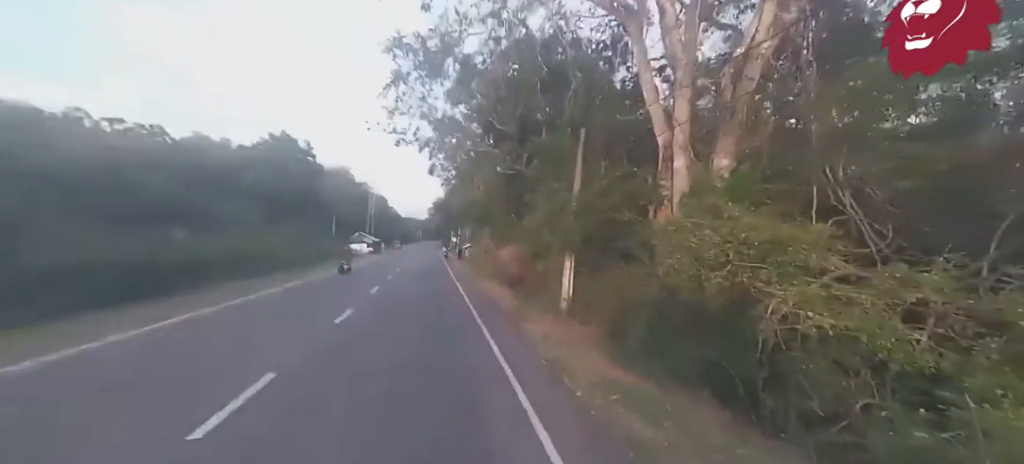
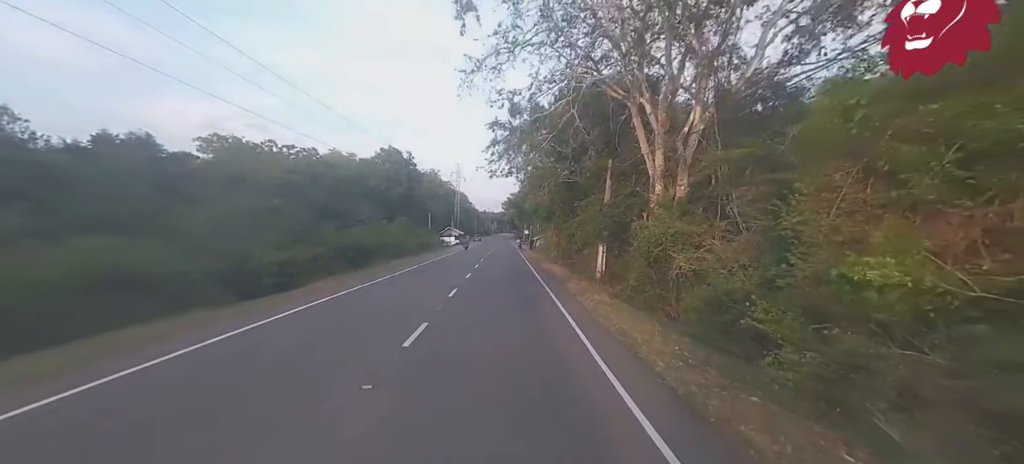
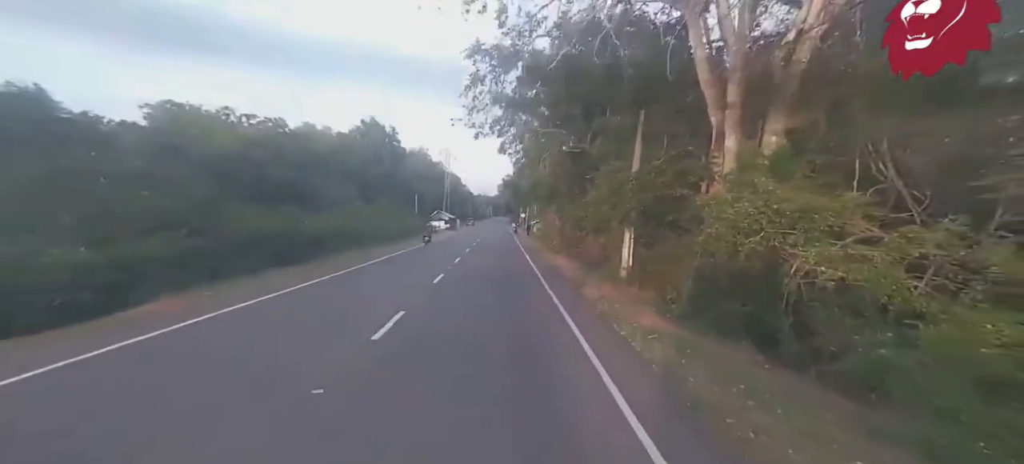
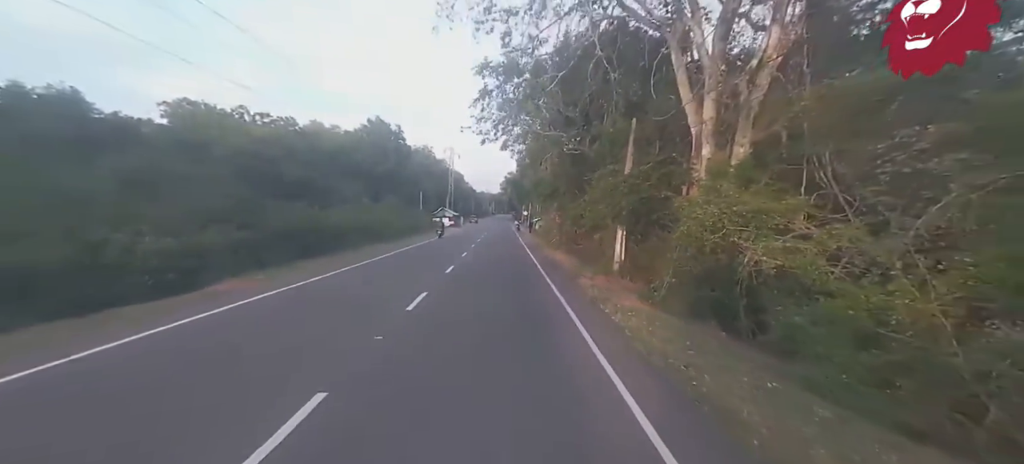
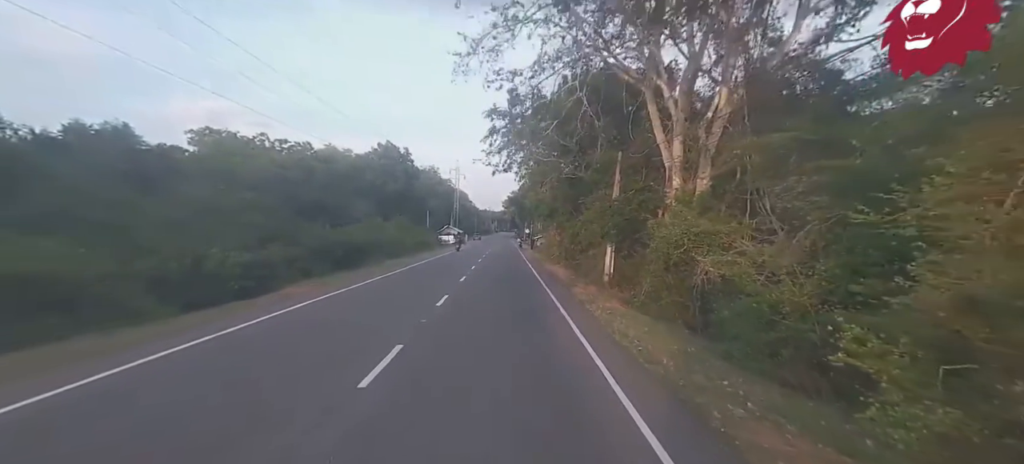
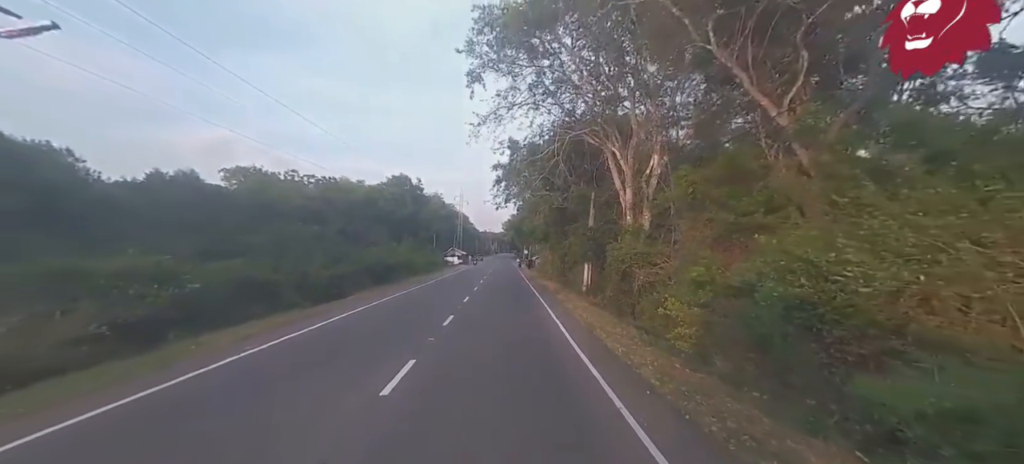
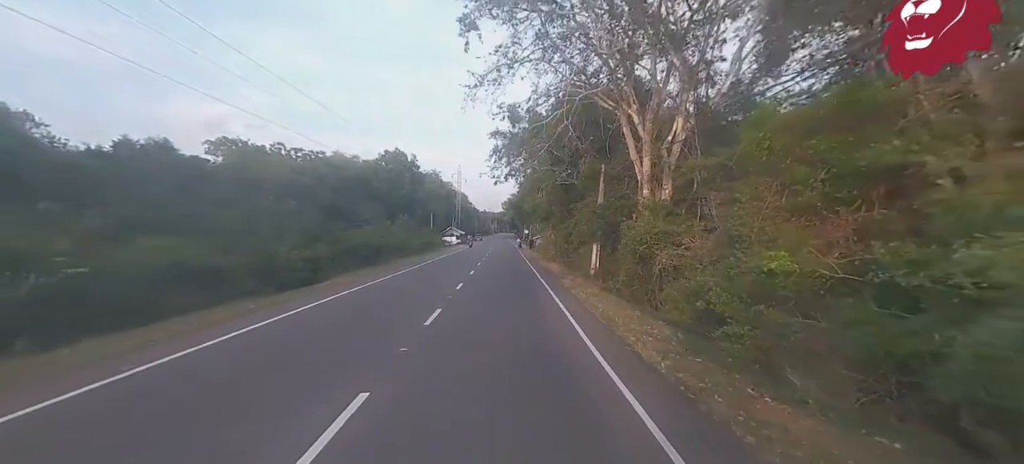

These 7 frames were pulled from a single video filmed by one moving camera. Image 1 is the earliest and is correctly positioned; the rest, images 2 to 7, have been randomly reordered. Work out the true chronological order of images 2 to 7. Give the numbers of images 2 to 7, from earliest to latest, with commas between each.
3, 4, 5, 2, 7, 6
